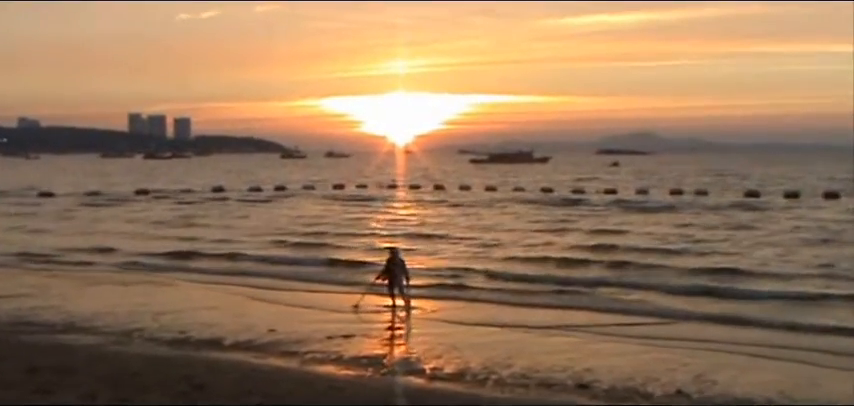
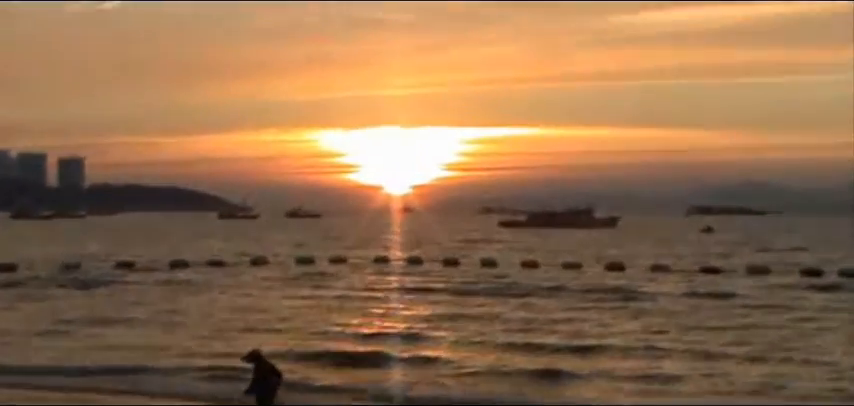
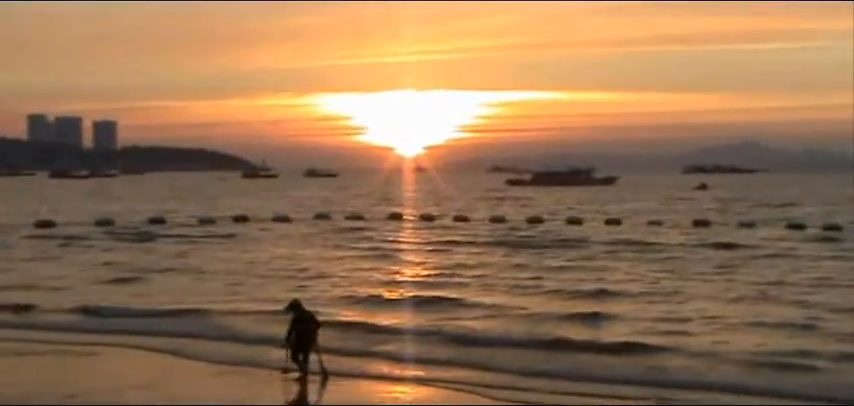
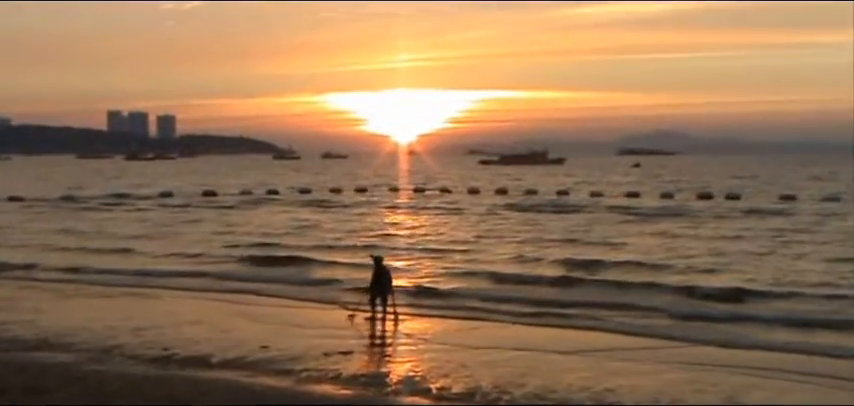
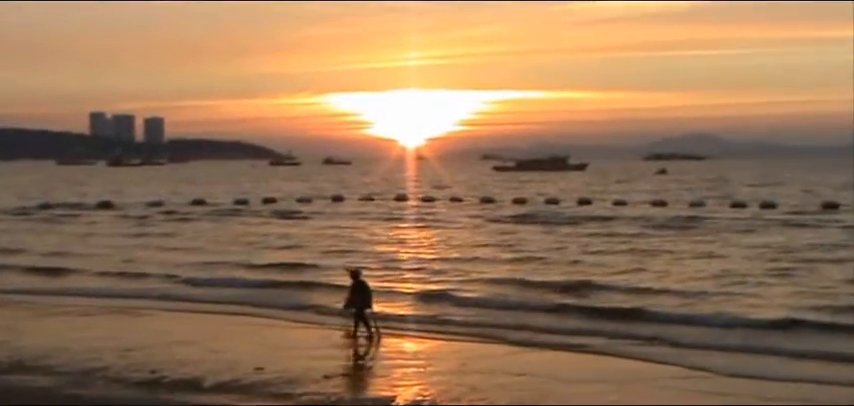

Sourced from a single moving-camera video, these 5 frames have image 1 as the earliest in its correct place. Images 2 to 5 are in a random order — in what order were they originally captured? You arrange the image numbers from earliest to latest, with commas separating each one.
4, 5, 3, 2
